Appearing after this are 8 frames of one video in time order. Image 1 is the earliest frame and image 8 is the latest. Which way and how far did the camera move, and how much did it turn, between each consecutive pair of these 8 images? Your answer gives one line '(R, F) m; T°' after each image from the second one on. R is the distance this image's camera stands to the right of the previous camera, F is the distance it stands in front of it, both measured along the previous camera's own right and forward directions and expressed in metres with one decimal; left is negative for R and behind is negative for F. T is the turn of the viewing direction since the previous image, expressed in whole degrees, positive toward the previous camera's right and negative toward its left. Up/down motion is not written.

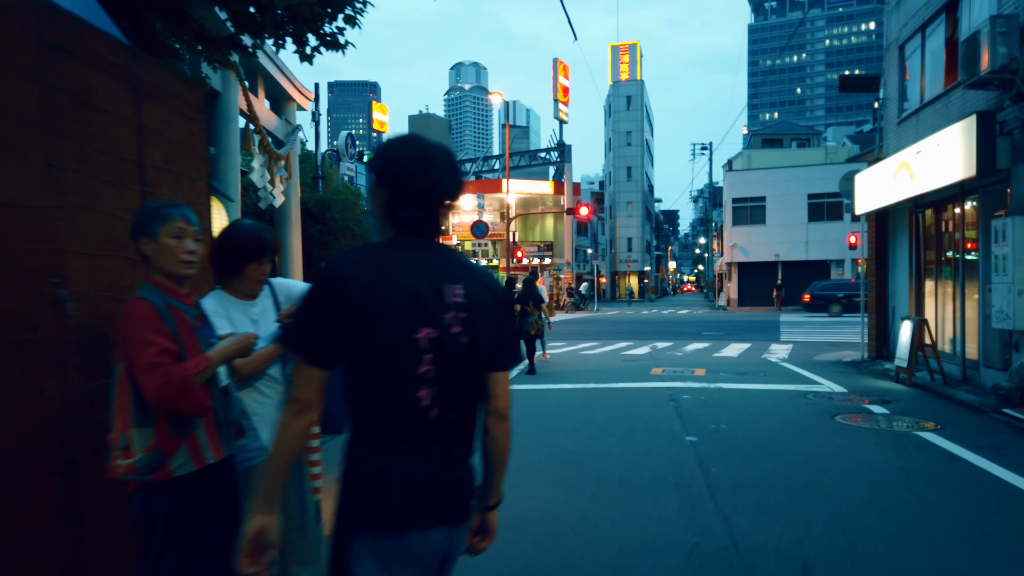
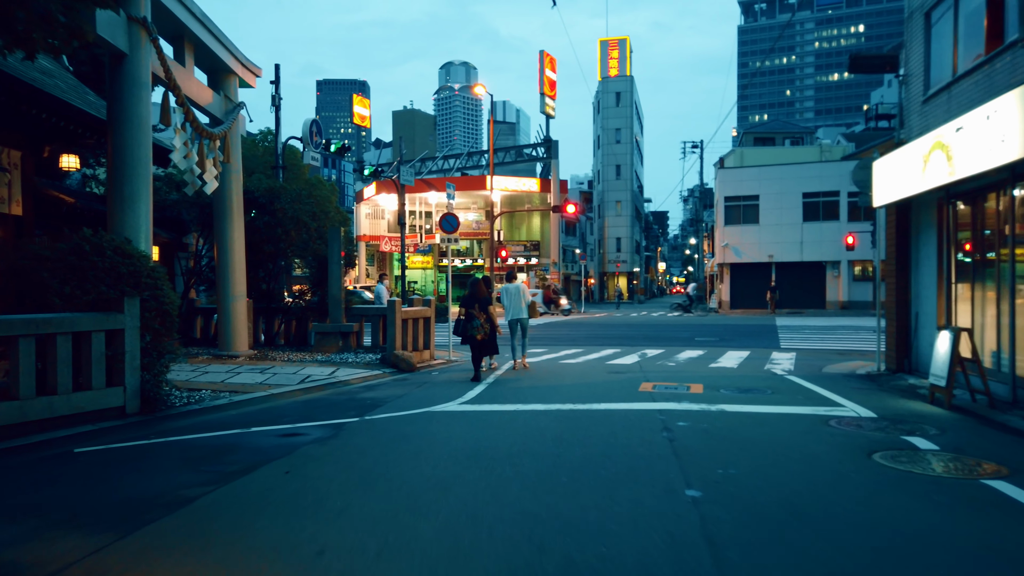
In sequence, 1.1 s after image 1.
(+0.3, +1.8) m; +1°
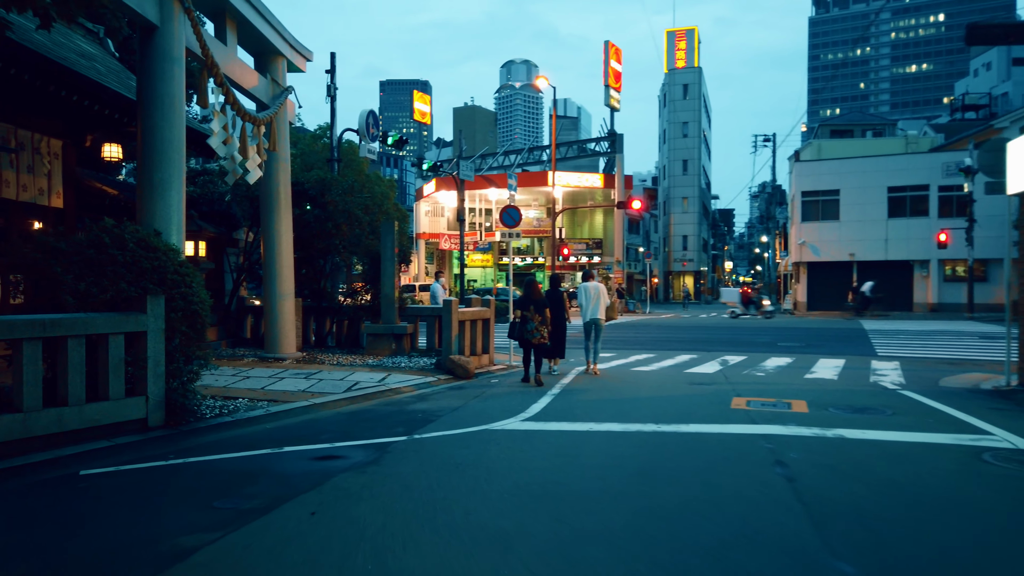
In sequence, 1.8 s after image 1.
(-0.1, +1.3) m; -5°
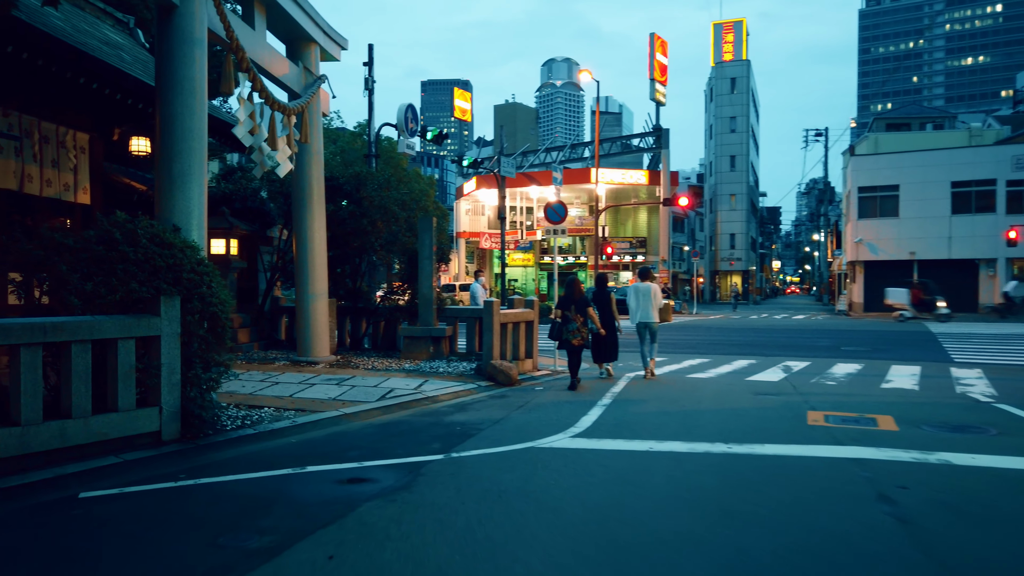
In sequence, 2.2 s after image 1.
(-0.1, +0.8) m; -3°
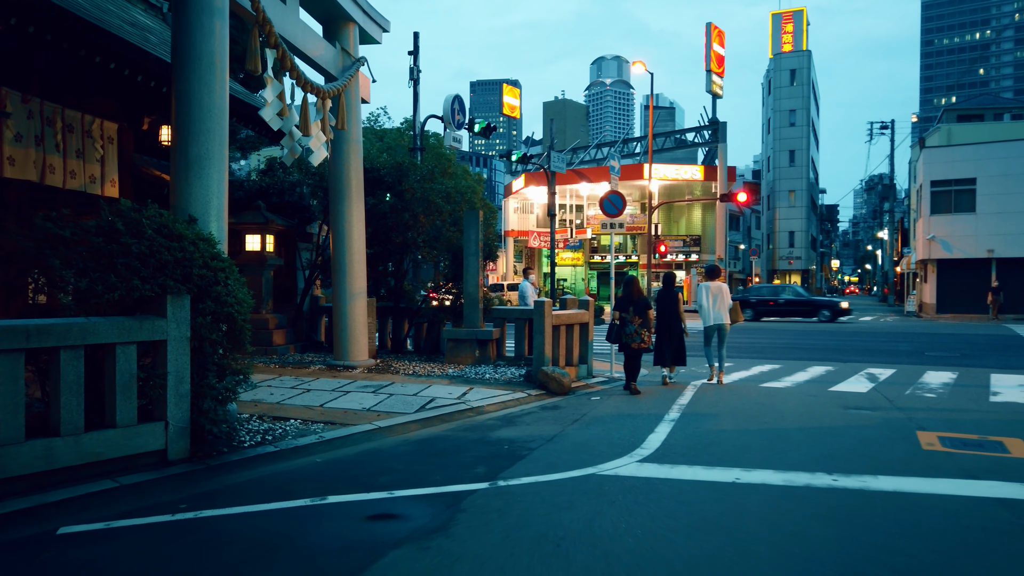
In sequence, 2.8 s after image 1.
(-0.1, +1.1) m; -4°
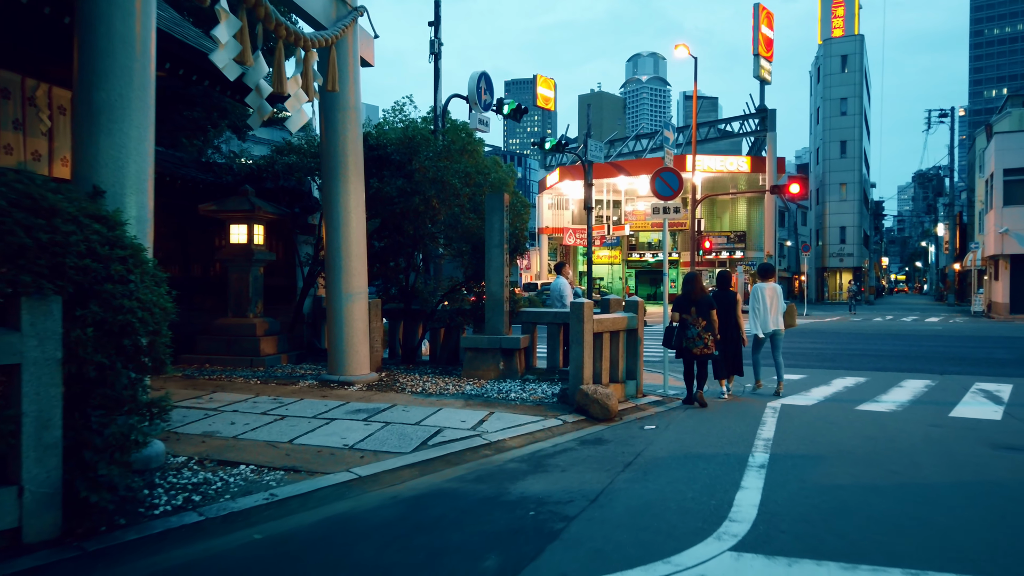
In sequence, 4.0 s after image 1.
(0.0, +2.1) m; -3°
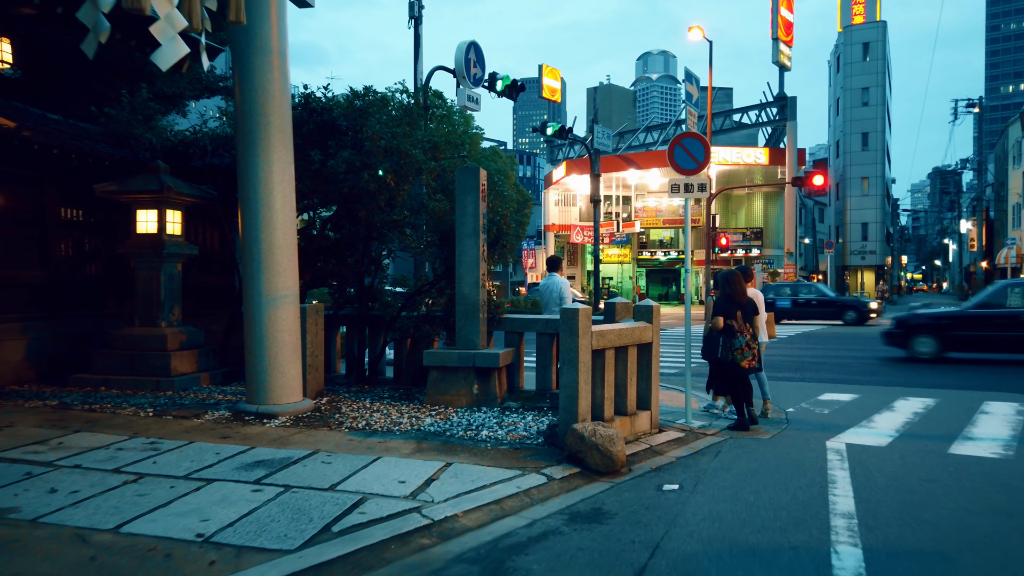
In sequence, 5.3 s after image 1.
(+0.3, +2.3) m; -1°
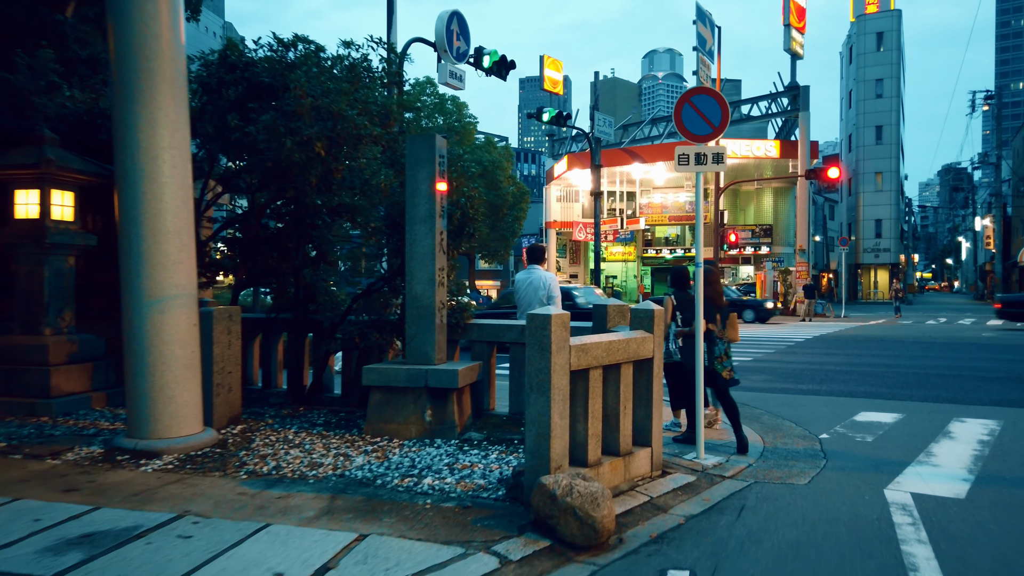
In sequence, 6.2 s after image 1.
(+0.4, +1.7) m; 0°
